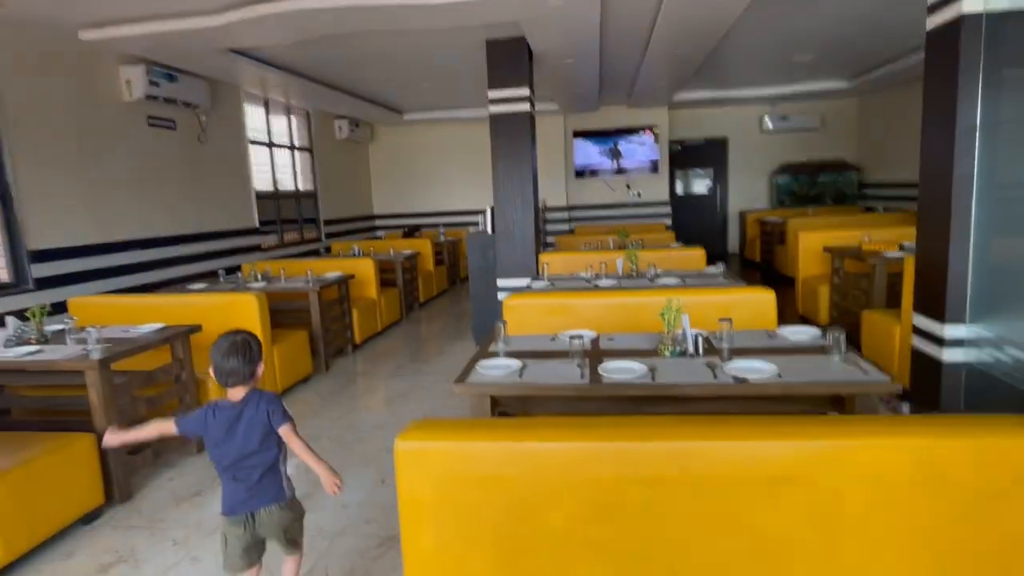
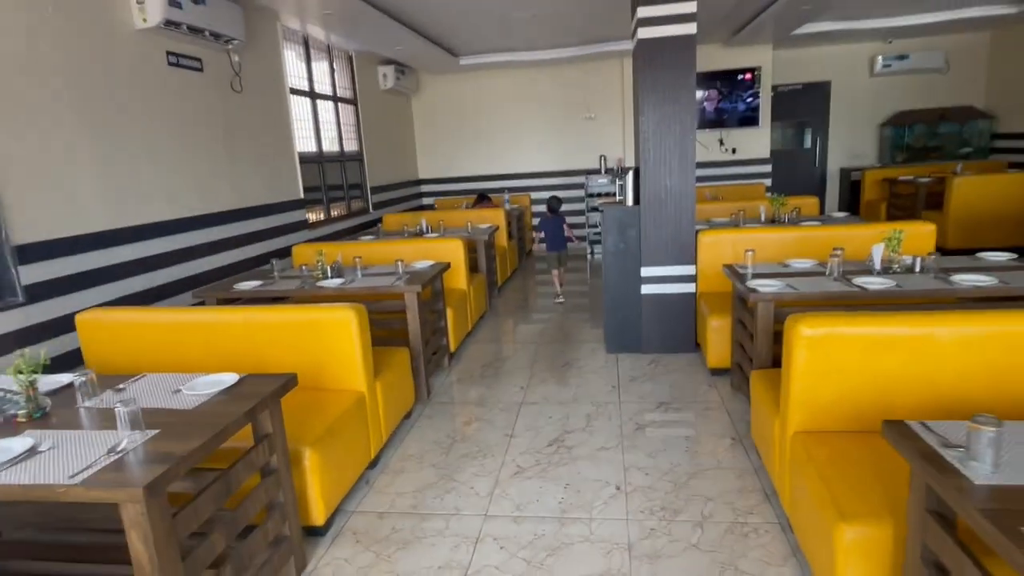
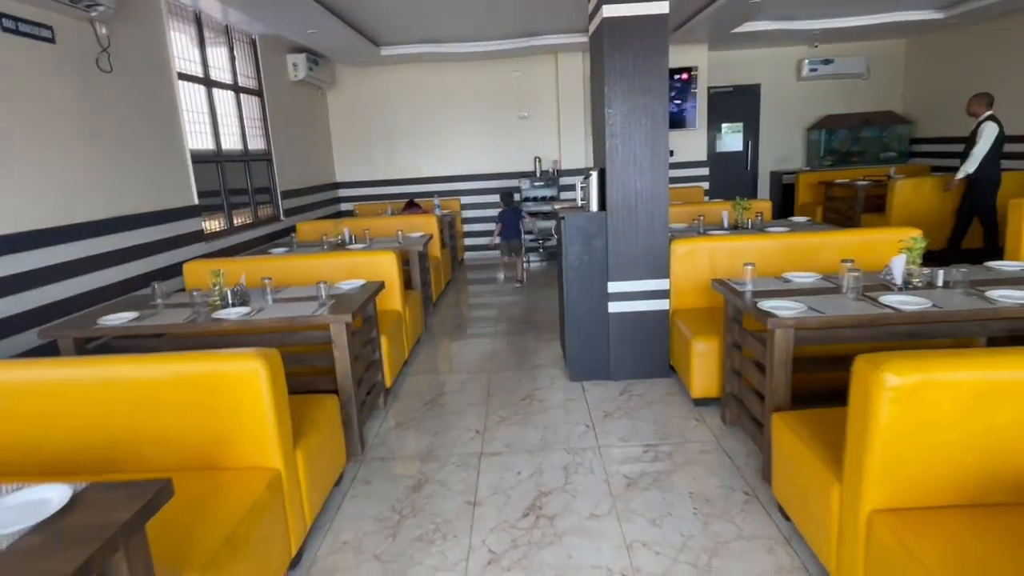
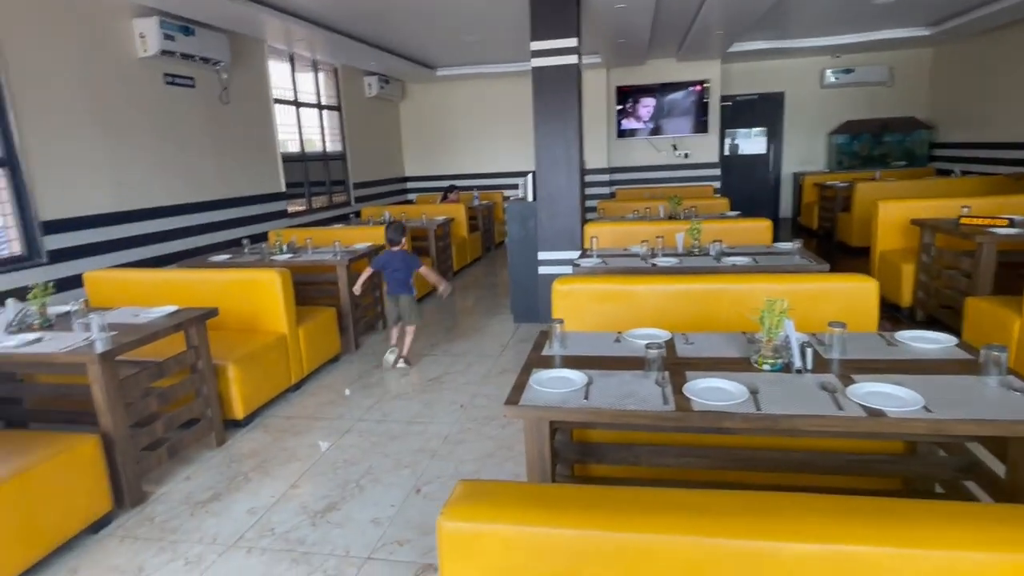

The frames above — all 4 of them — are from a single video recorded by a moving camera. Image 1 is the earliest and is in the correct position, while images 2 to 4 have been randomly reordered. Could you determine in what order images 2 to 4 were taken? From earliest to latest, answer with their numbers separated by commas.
4, 2, 3
